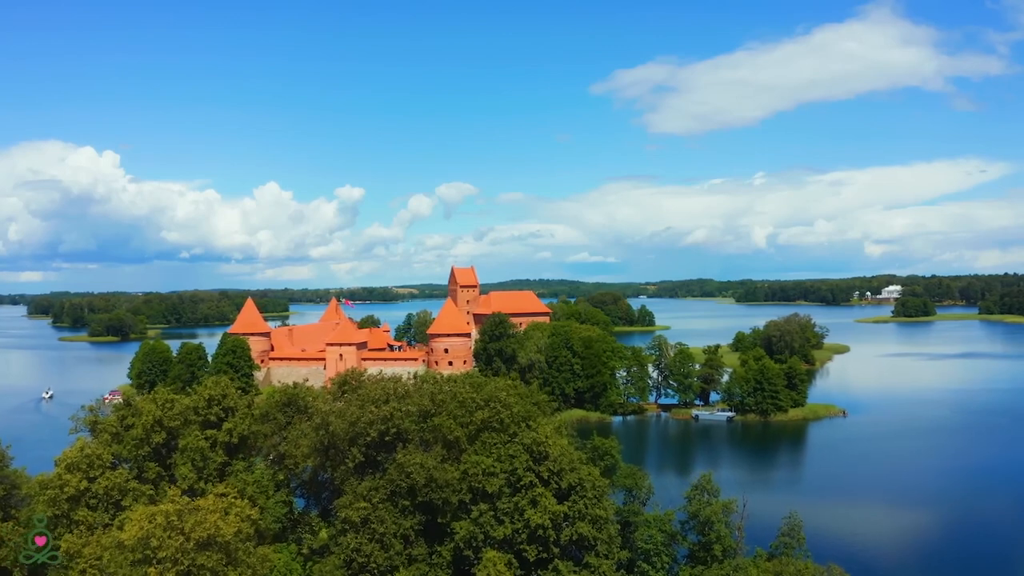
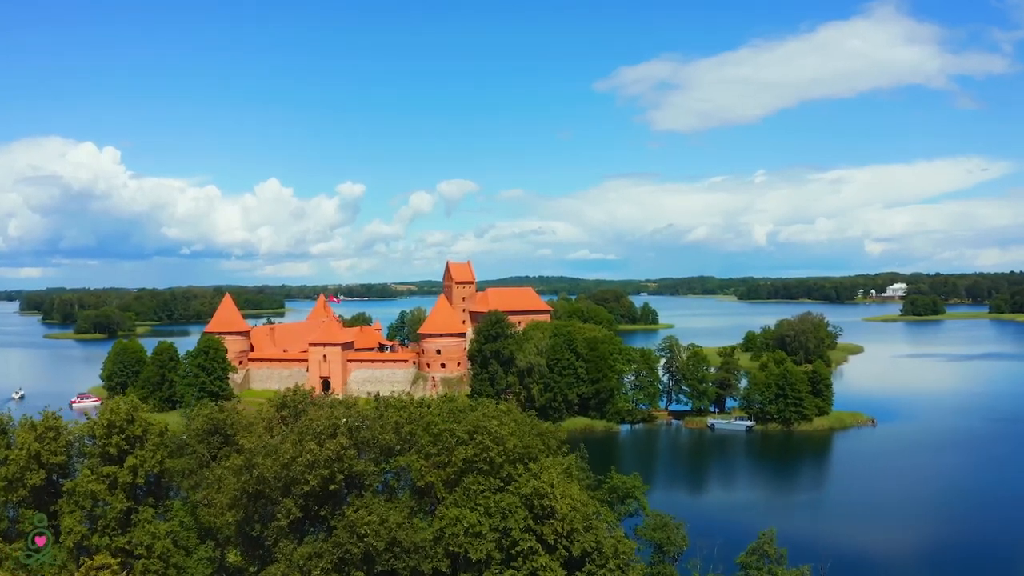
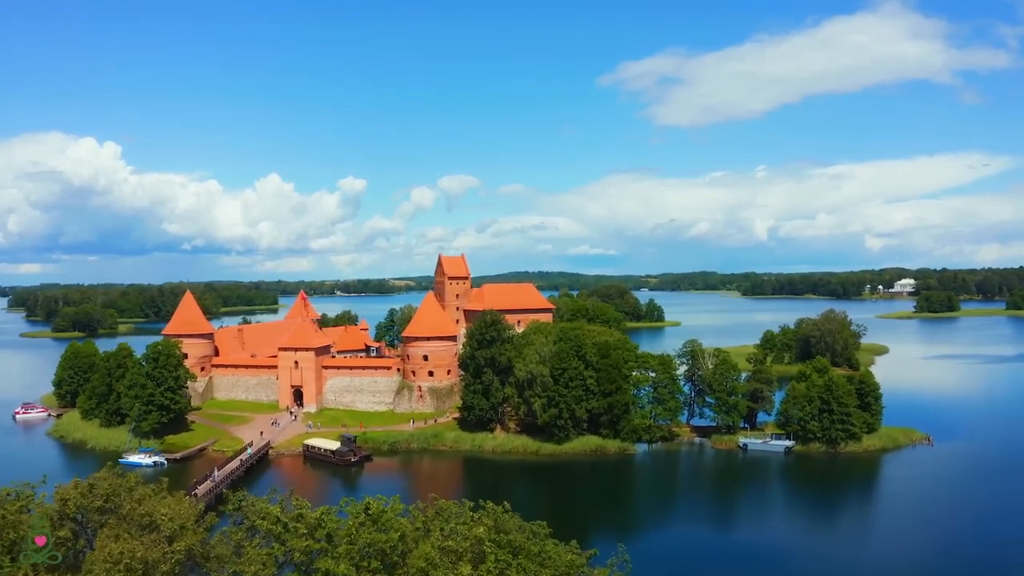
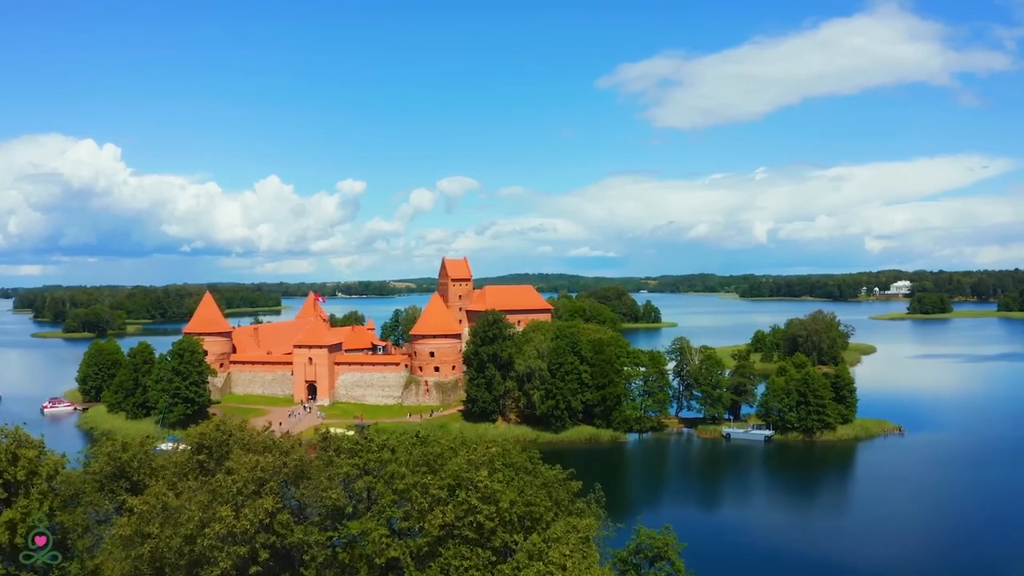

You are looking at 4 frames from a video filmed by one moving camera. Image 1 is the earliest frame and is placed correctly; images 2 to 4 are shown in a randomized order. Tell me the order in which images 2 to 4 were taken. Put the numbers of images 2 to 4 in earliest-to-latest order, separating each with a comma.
2, 4, 3
